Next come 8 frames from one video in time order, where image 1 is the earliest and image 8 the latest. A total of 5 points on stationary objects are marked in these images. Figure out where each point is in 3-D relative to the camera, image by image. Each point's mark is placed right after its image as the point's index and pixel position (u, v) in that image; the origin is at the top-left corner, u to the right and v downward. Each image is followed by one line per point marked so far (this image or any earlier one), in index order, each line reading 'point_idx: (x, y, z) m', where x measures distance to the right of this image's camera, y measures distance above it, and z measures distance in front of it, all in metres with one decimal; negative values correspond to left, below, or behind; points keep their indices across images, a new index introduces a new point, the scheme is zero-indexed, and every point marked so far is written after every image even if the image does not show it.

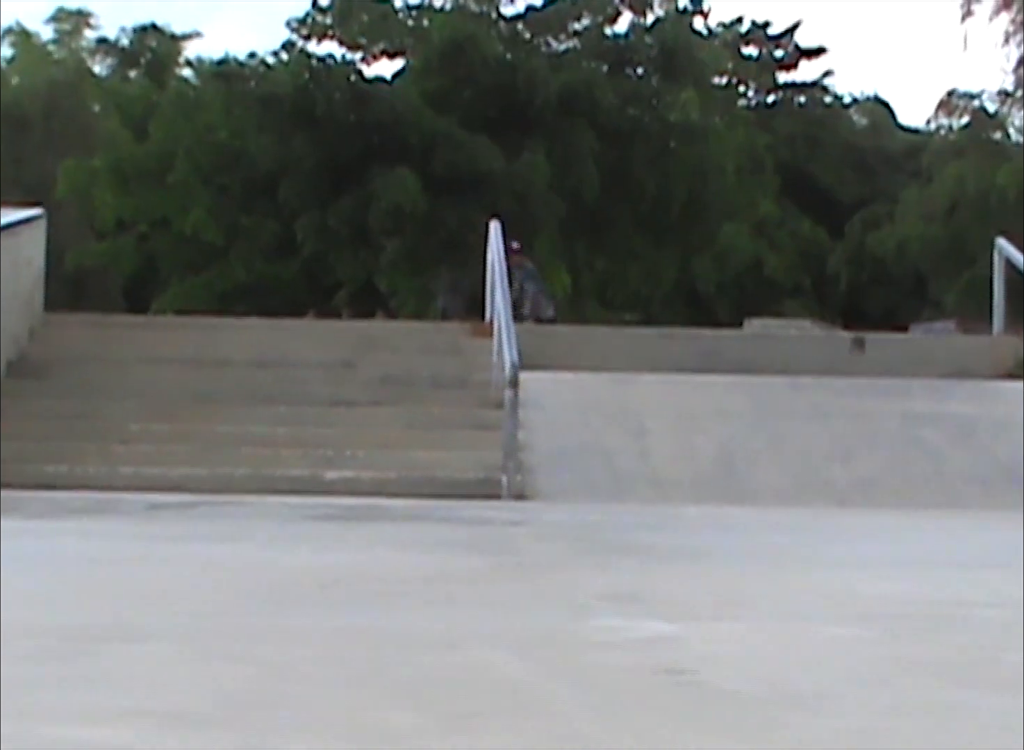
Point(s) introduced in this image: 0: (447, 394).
0: (-0.4, -0.1, +11.1) m
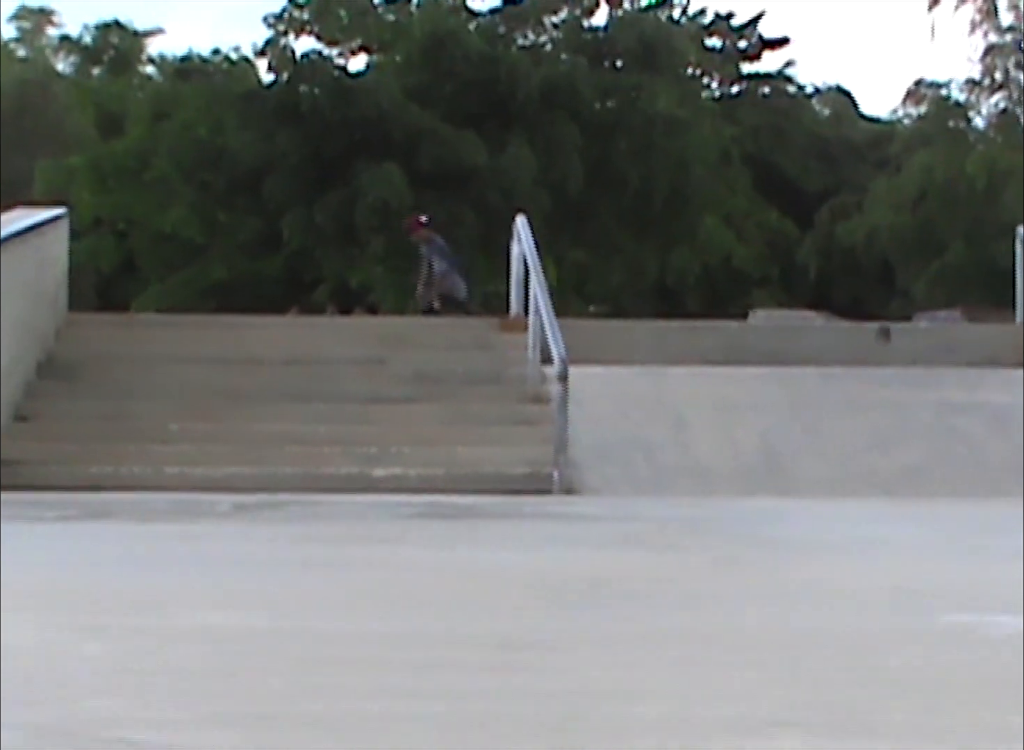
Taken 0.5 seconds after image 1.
0: (-0.2, -0.1, +11.1) m
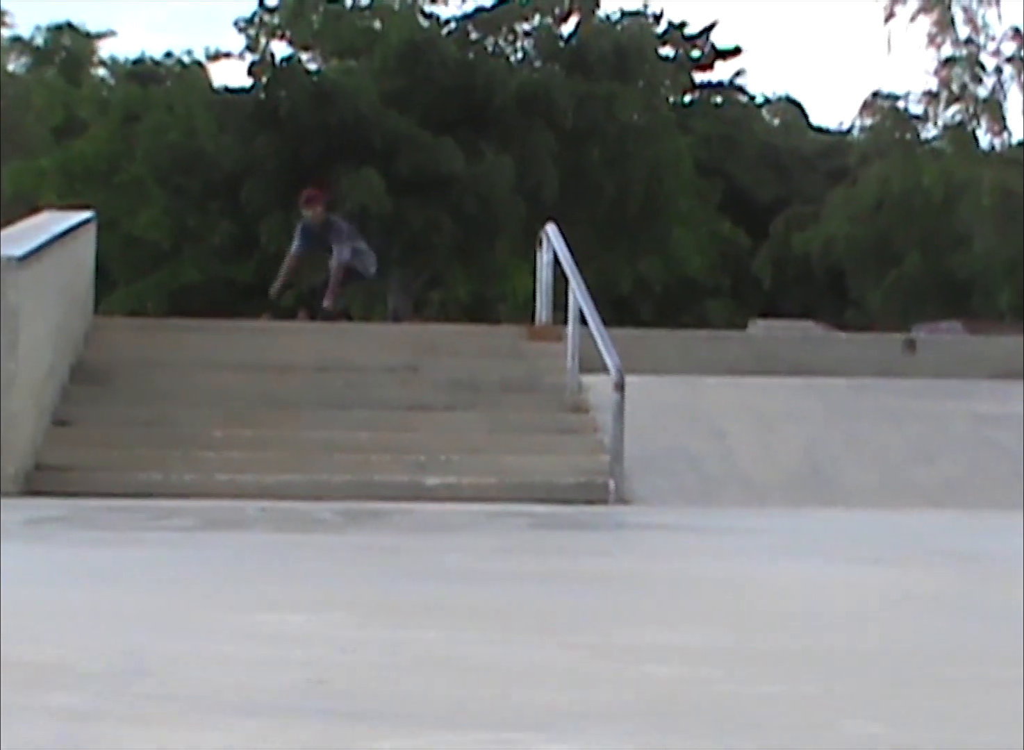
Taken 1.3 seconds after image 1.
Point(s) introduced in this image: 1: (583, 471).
0: (+0.1, -0.2, +11.1) m
1: (+0.4, -0.6, +9.7) m
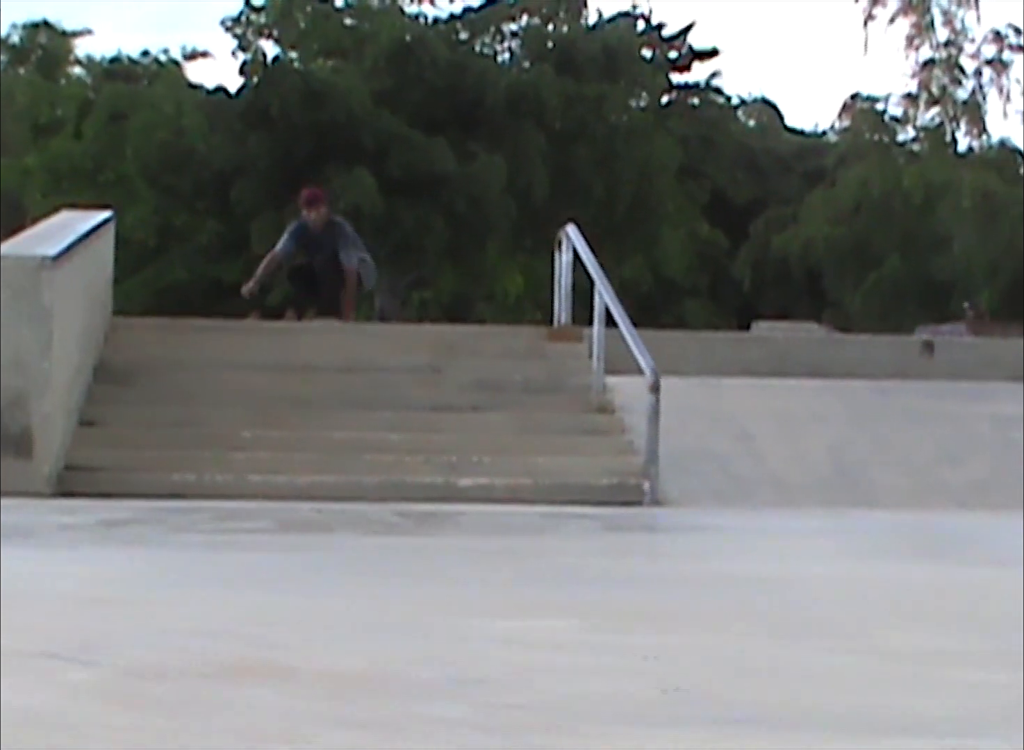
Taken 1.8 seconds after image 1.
0: (+0.2, -0.2, +11.0) m
1: (+0.6, -0.6, +9.7) m
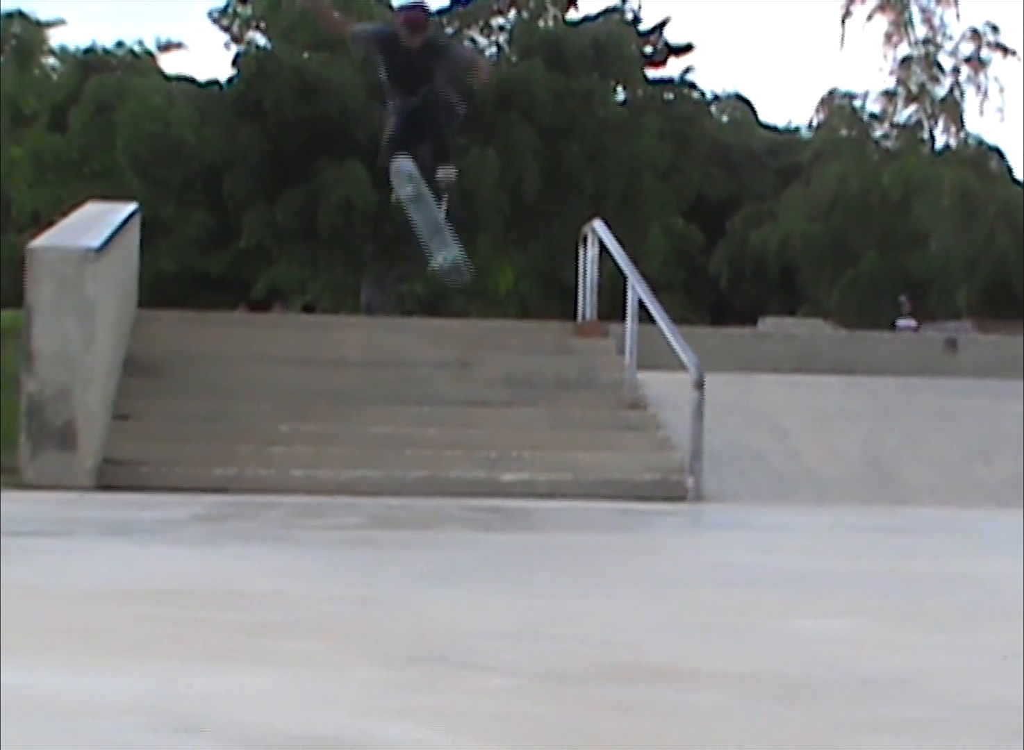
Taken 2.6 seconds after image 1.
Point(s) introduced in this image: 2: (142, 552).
0: (+0.5, -0.1, +11.0) m
1: (+0.9, -0.6, +9.7) m
2: (-1.6, -0.8, +7.1) m
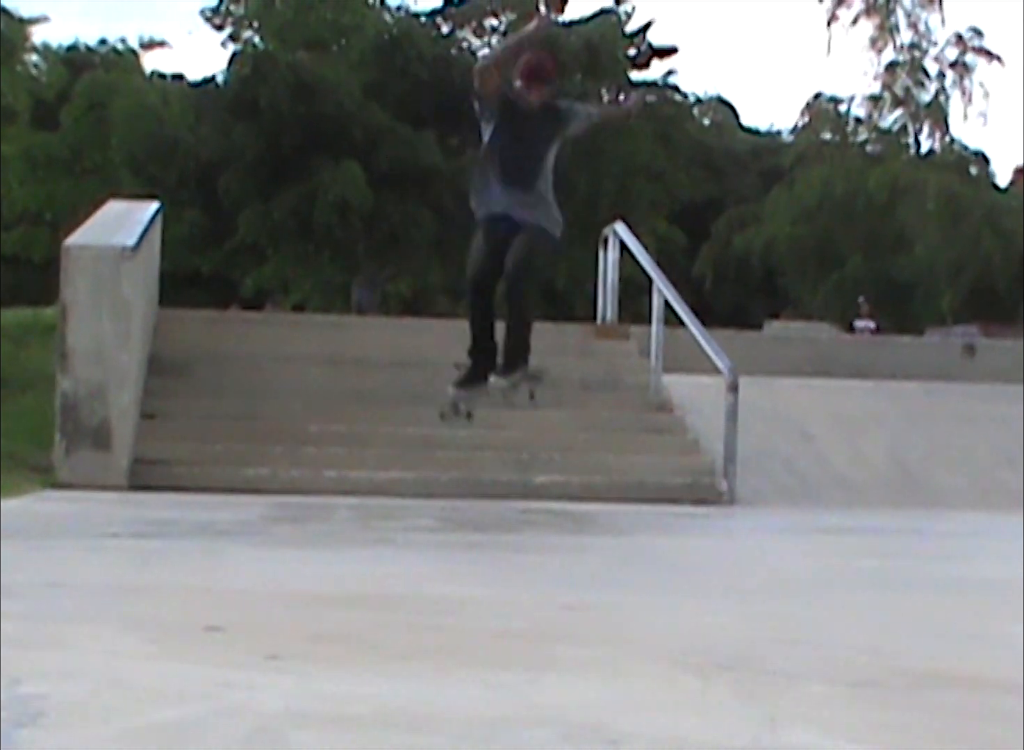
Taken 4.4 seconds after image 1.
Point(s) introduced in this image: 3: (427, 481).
0: (+0.6, -0.2, +11.0) m
1: (+1.1, -0.6, +9.7) m
2: (-1.4, -0.8, +7.1) m
3: (-0.5, -0.6, +9.2) m
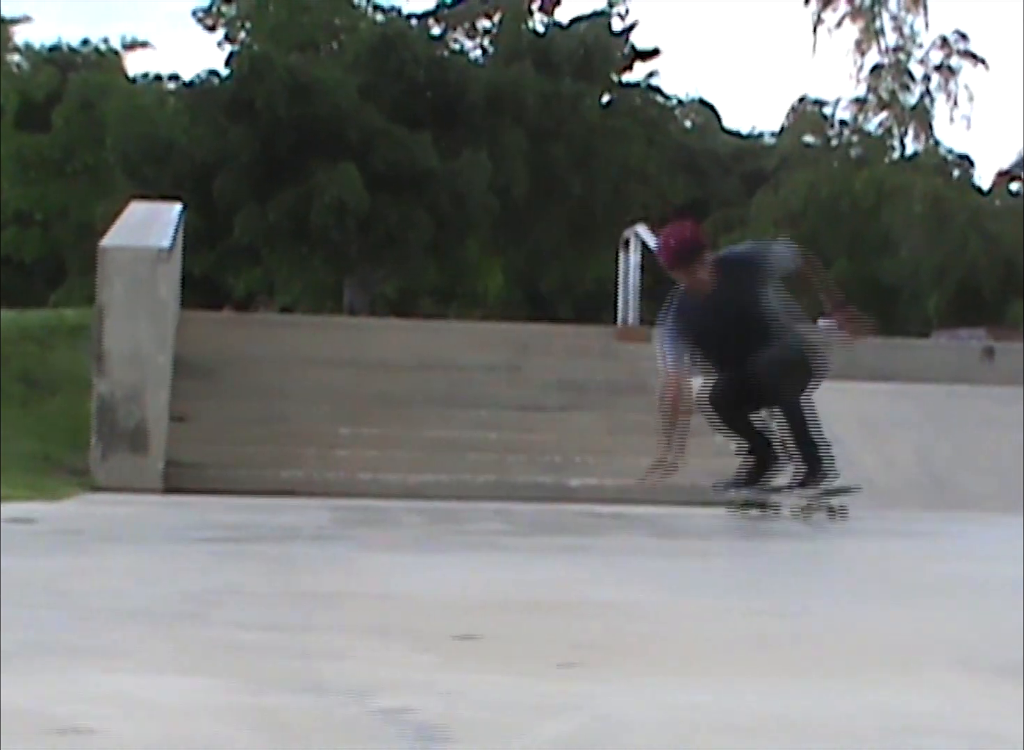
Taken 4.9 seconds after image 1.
0: (+0.8, -0.2, +11.0) m
1: (+1.3, -0.6, +9.7) m
2: (-1.2, -0.8, +7.1) m
3: (-0.3, -0.6, +9.2) m
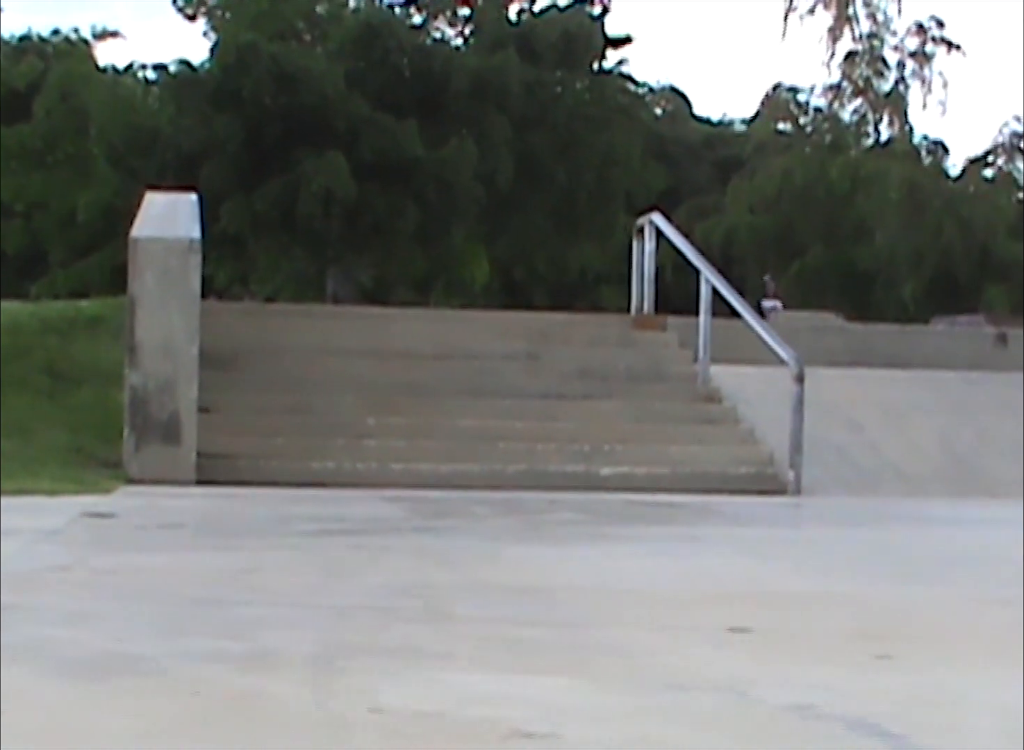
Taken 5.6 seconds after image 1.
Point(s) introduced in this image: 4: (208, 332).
0: (+1.0, -0.1, +11.0) m
1: (+1.4, -0.5, +9.7) m
2: (-1.0, -0.8, +7.1) m
3: (-0.1, -0.6, +9.2) m
4: (-2.1, +0.3, +11.4) m
